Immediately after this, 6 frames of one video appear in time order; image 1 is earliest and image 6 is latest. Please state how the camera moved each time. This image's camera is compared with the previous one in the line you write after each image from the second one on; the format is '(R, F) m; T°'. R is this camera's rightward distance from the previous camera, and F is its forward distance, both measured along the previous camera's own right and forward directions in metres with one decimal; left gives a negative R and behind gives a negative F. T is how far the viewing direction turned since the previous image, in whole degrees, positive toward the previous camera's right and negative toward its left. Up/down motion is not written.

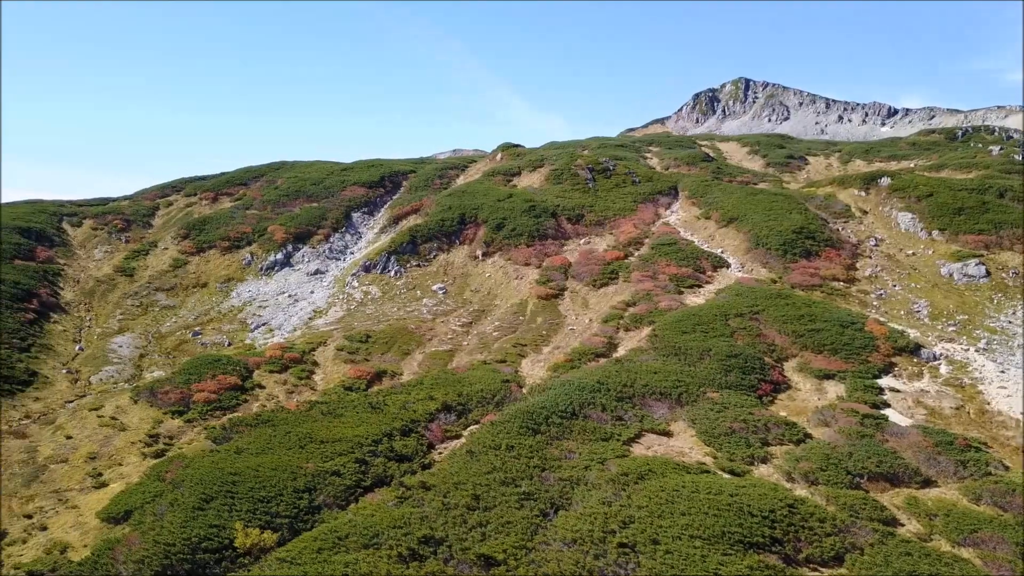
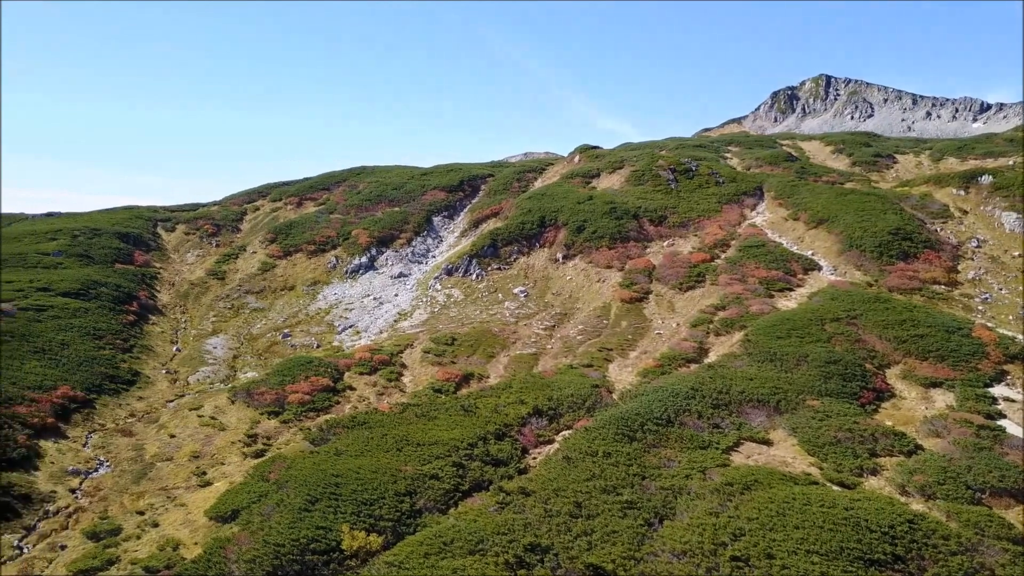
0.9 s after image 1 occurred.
(-0.9, +0.3) m; -5°
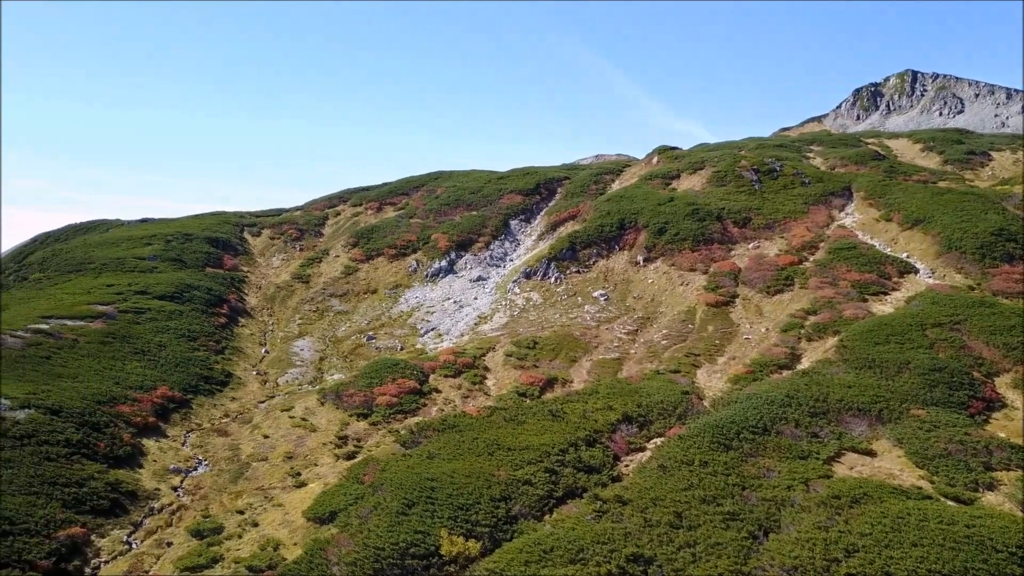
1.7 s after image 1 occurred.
(-0.7, +0.3) m; -5°
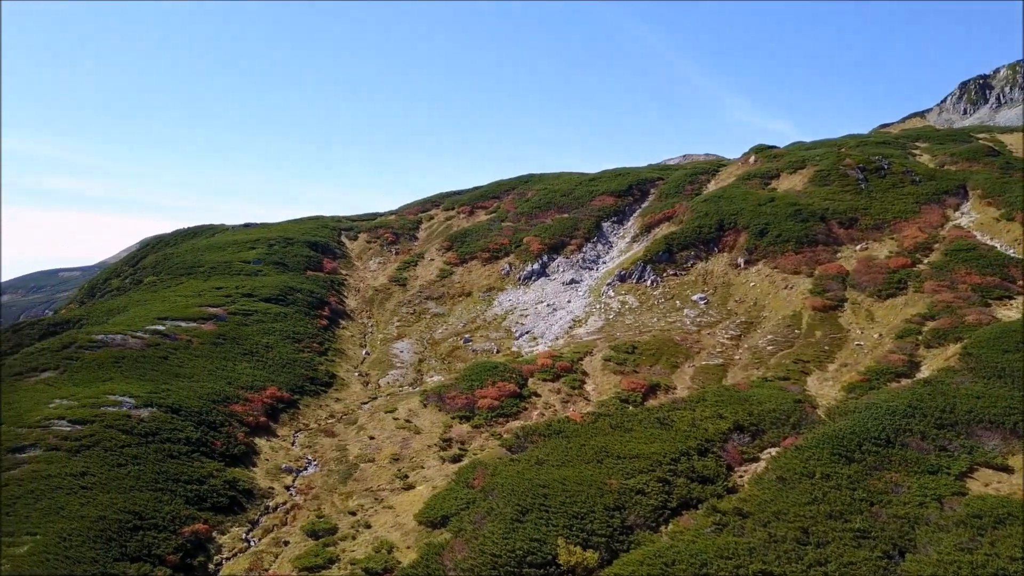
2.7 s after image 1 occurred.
(-0.9, +0.3) m; -6°
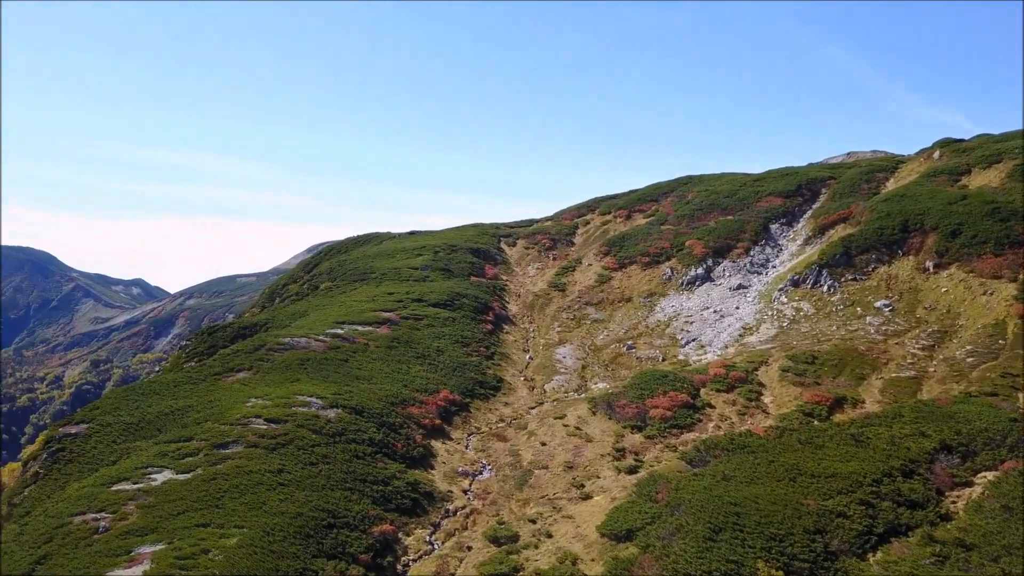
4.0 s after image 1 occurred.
(-1.1, +0.5) m; -10°
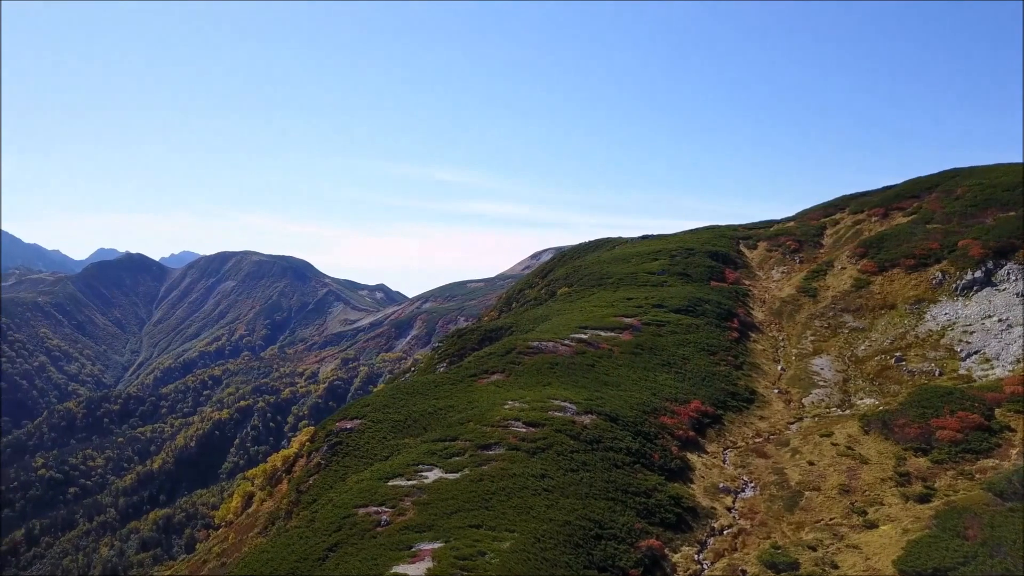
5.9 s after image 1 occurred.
(-1.5, +0.7) m; -15°
